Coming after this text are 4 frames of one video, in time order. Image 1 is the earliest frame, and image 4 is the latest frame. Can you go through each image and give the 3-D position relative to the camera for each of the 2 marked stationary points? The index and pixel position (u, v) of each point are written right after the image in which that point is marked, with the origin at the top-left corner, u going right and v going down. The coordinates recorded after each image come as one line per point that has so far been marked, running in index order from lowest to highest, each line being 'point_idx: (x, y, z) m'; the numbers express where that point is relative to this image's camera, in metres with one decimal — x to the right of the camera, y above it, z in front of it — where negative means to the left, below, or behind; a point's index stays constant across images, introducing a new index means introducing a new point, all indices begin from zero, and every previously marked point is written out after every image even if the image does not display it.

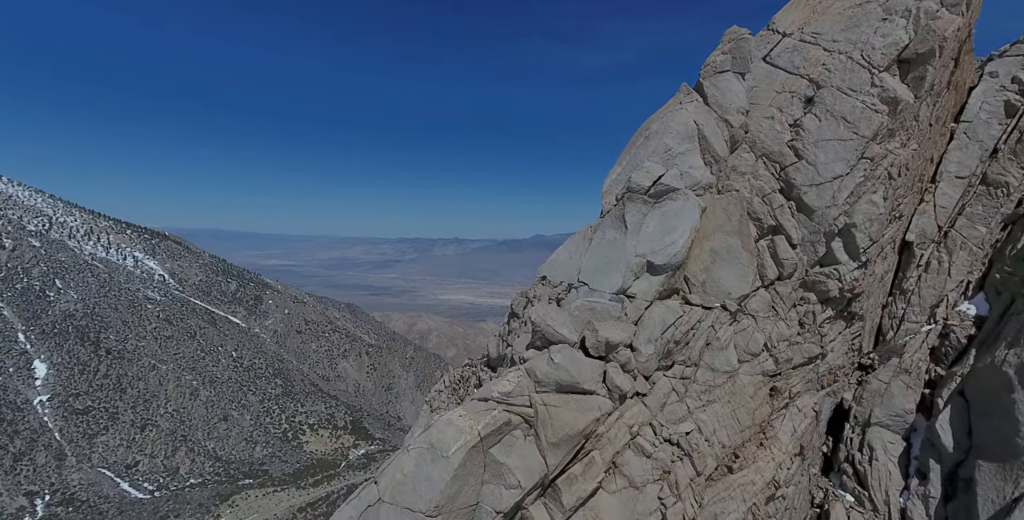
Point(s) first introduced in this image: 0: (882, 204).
0: (+6.8, +1.0, +10.2) m
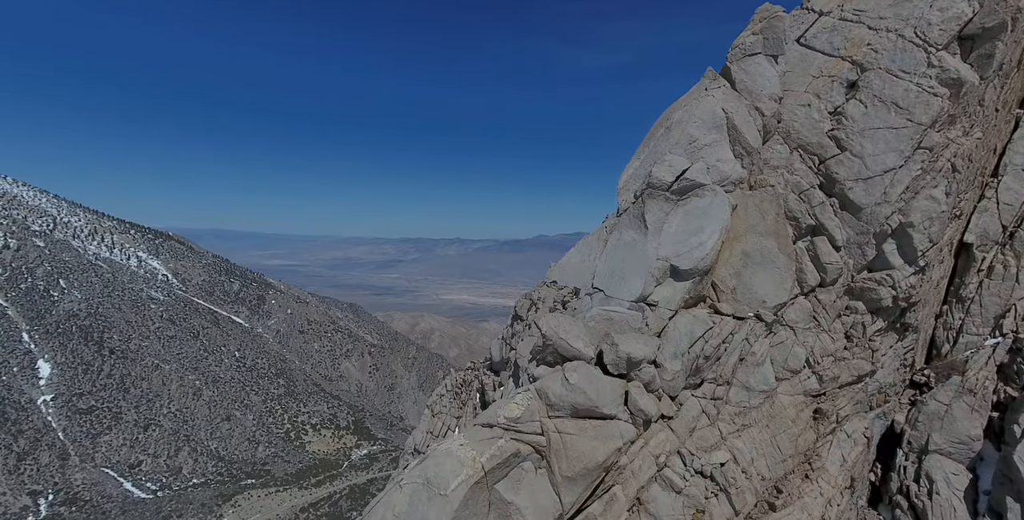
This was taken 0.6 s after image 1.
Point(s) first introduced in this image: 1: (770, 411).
0: (+7.0, +1.0, +9.0) m
1: (+4.0, -2.4, +8.7) m
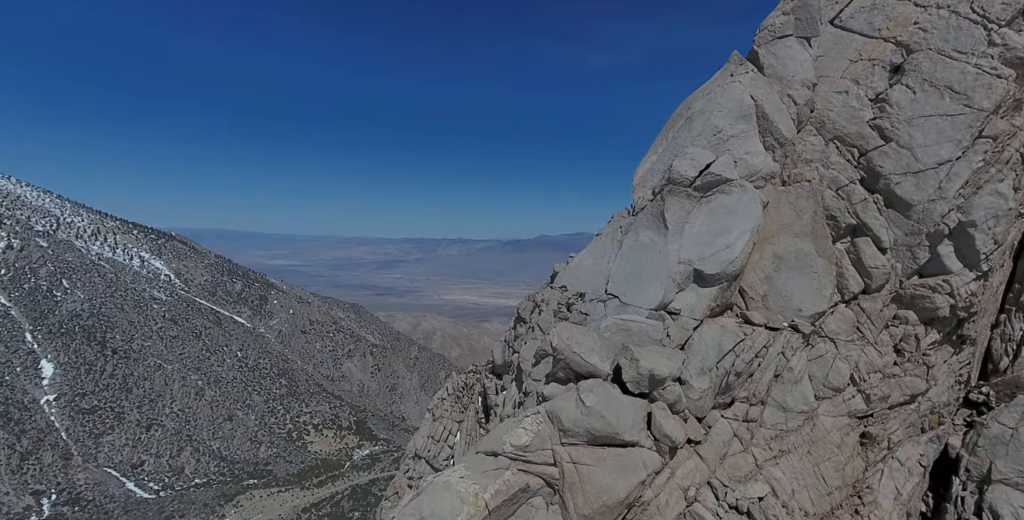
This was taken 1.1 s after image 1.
0: (+7.0, +0.9, +8.0) m
1: (+4.1, -2.4, +7.7) m
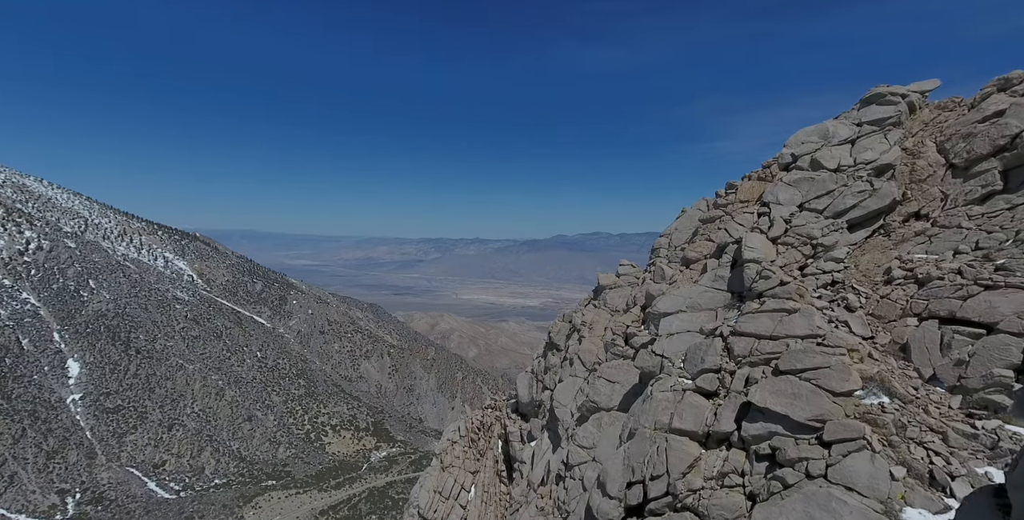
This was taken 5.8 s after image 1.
0: (+7.7, +0.4, -2.5) m
1: (+4.8, -2.9, -2.6) m
